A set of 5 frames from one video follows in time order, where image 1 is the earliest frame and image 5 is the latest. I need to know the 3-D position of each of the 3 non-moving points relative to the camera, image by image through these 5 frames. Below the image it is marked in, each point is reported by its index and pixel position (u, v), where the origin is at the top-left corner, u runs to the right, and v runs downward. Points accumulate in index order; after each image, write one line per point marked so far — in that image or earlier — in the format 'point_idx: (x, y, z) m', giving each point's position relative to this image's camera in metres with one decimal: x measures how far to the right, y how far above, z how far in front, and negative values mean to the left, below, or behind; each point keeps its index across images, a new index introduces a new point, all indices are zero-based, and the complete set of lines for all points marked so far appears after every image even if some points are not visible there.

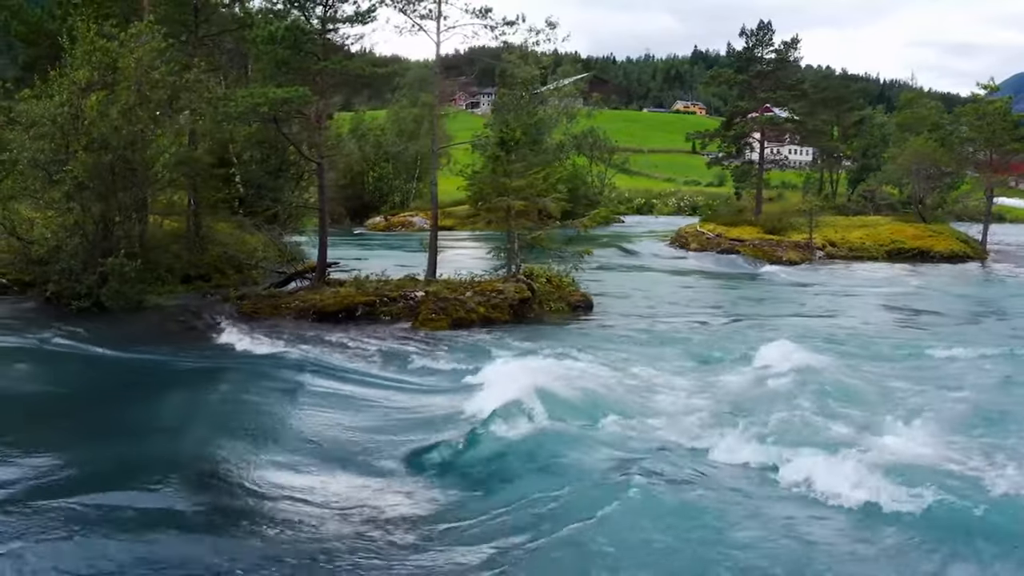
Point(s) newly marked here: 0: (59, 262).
0: (-10.1, +0.6, +18.1) m
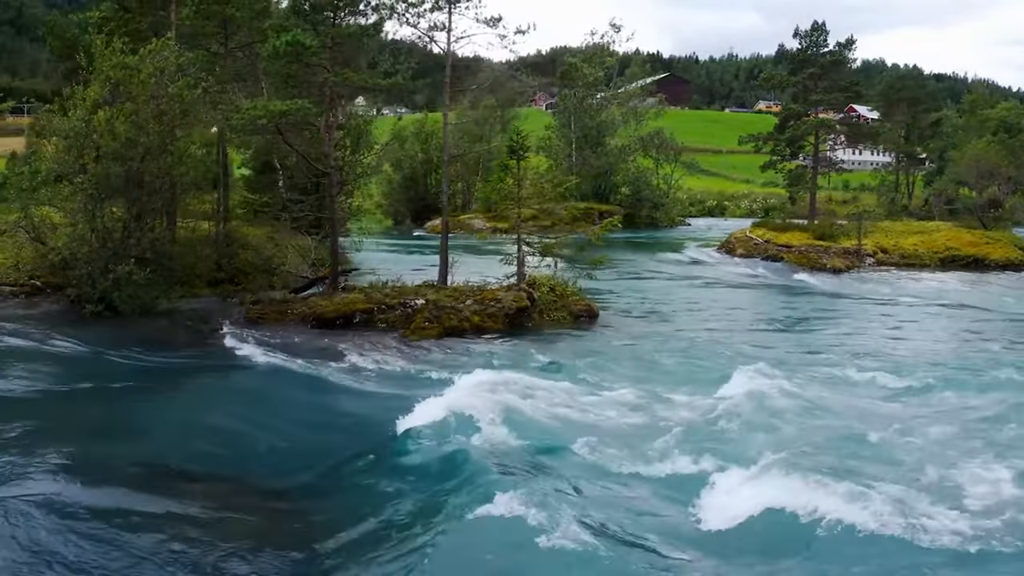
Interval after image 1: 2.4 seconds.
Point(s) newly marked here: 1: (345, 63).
0: (-10.1, +0.5, +19.0) m
1: (-4.1, +5.5, +19.8) m
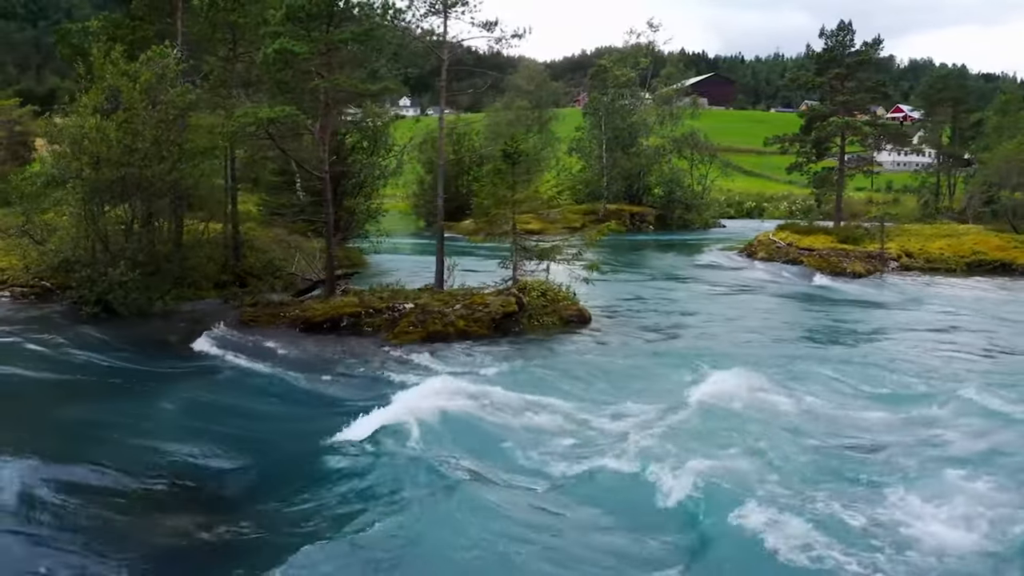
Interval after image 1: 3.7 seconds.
0: (-10.3, +0.4, +19.4) m
1: (-4.2, +5.4, +19.9) m
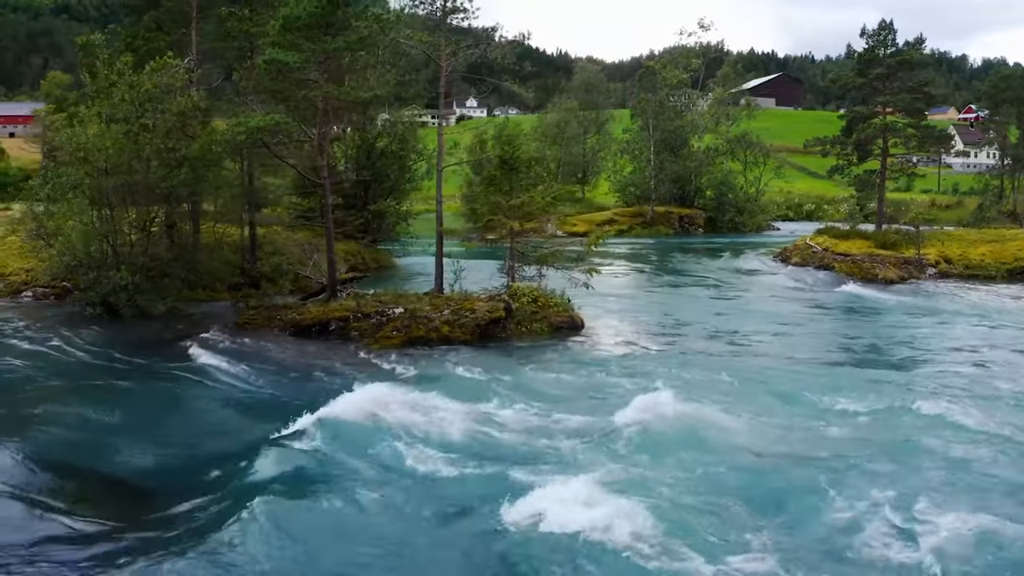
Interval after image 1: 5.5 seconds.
0: (-10.4, +0.4, +20.1) m
1: (-4.3, +5.3, +20.3) m
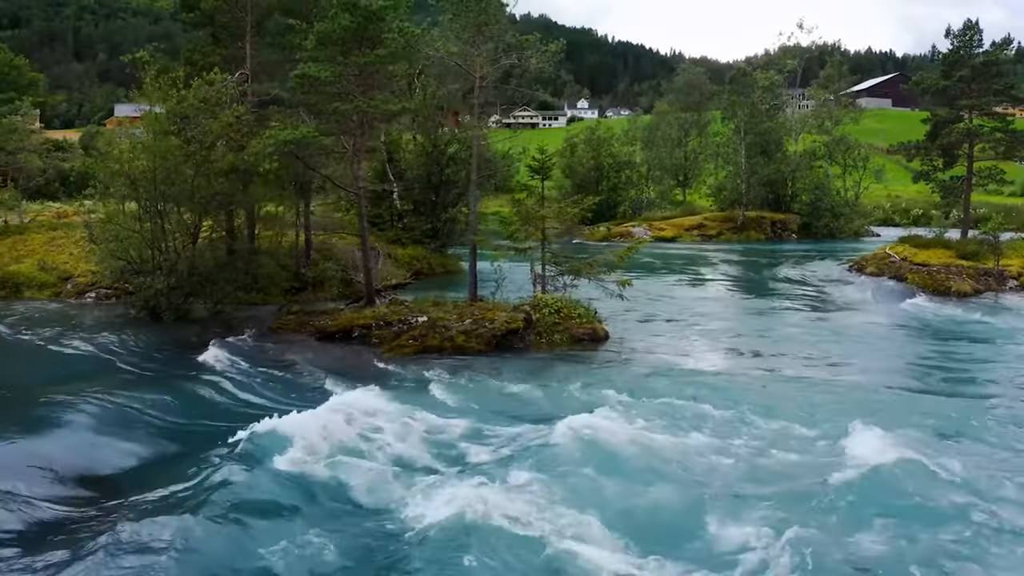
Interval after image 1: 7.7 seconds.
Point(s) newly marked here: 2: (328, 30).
0: (-9.7, +0.3, +21.3) m
1: (-3.5, +5.1, +20.8) m
2: (-4.5, +6.3, +19.8) m
